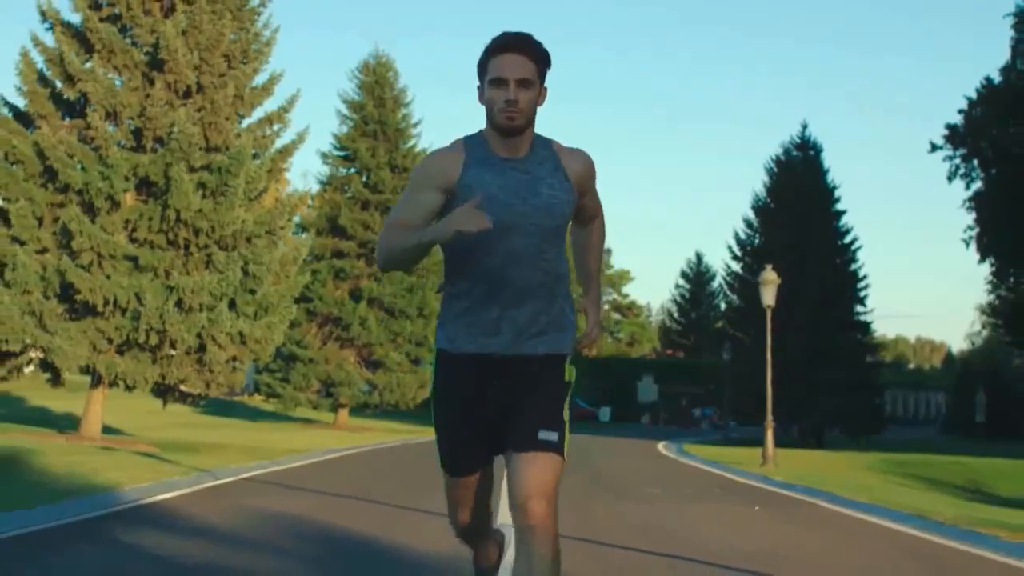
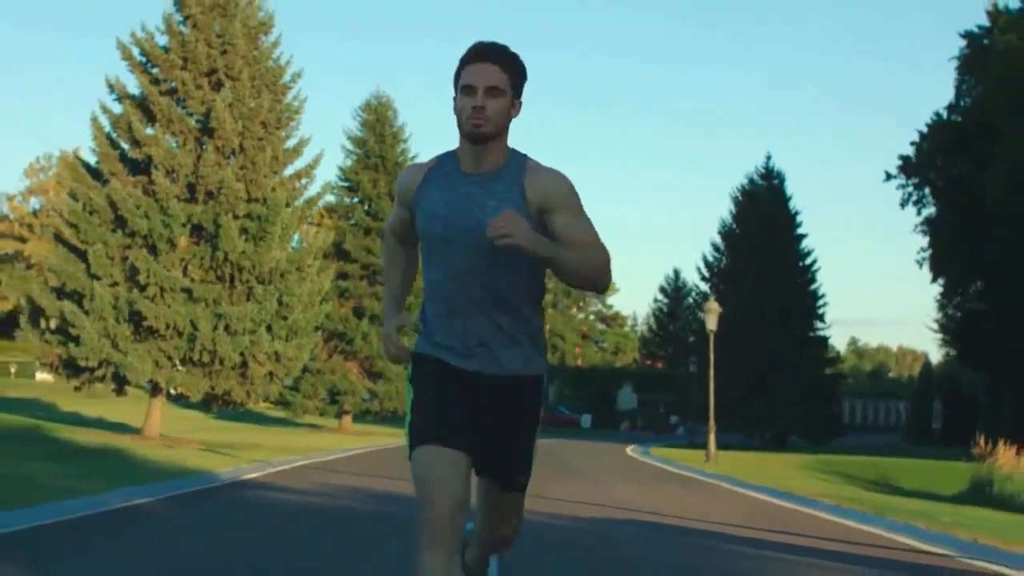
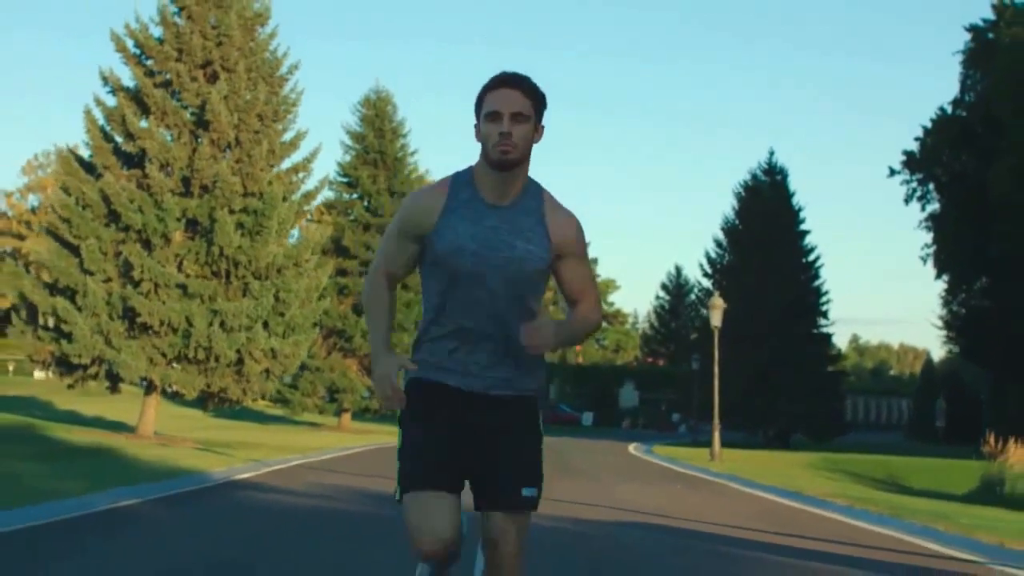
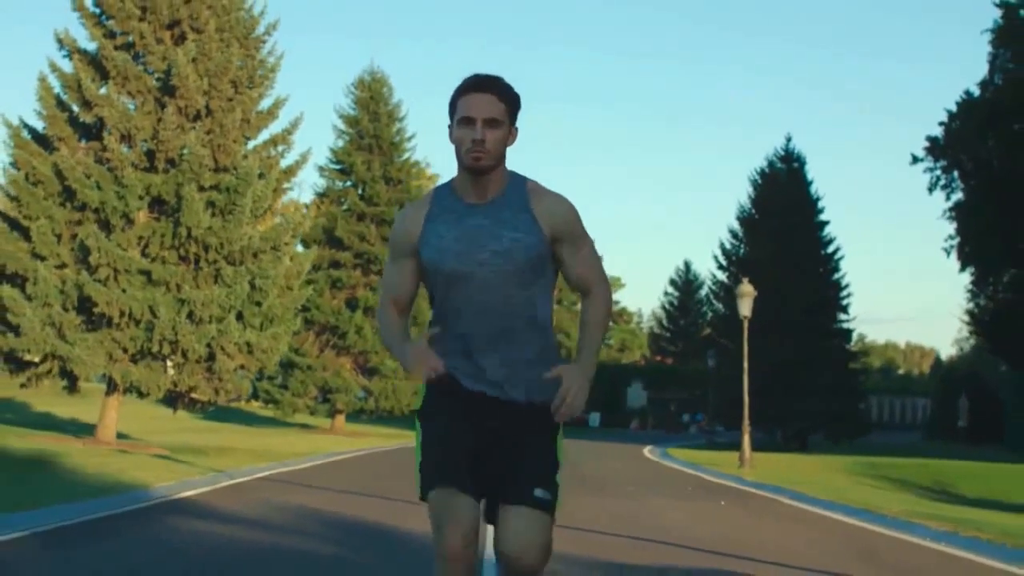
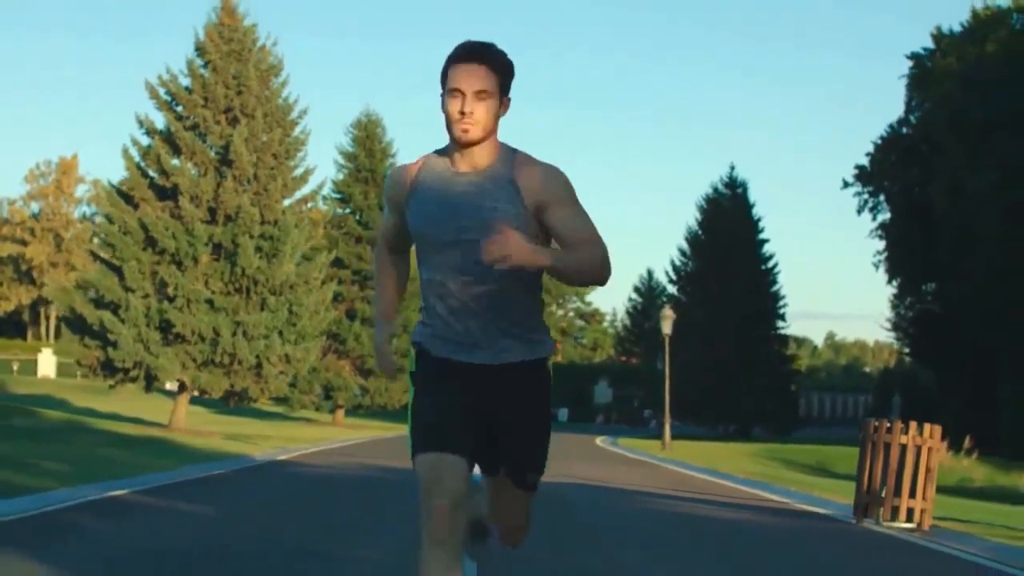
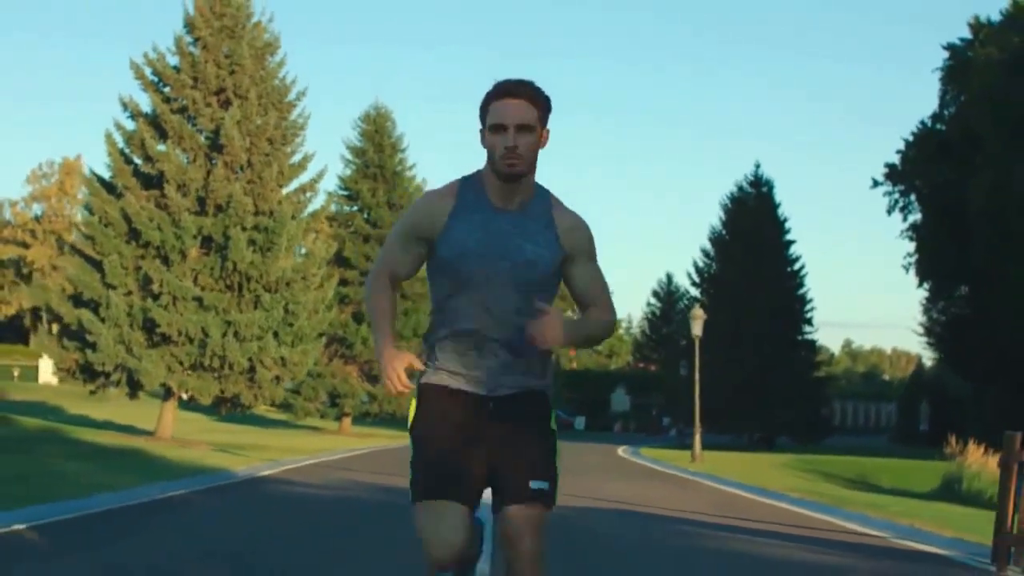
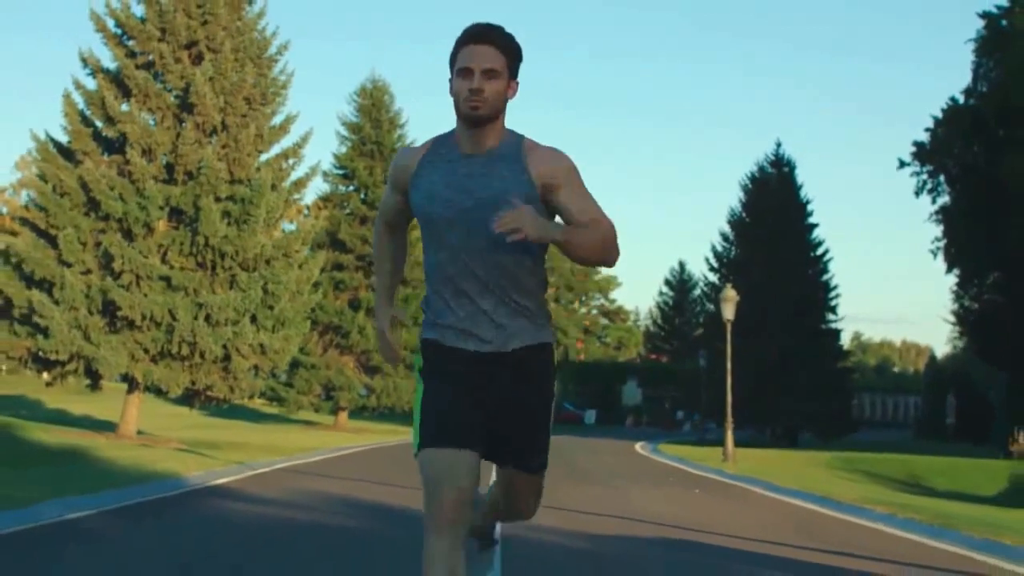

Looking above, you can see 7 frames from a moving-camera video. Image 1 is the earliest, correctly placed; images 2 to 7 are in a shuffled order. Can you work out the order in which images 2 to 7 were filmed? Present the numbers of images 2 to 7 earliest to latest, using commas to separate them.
4, 7, 3, 2, 6, 5
